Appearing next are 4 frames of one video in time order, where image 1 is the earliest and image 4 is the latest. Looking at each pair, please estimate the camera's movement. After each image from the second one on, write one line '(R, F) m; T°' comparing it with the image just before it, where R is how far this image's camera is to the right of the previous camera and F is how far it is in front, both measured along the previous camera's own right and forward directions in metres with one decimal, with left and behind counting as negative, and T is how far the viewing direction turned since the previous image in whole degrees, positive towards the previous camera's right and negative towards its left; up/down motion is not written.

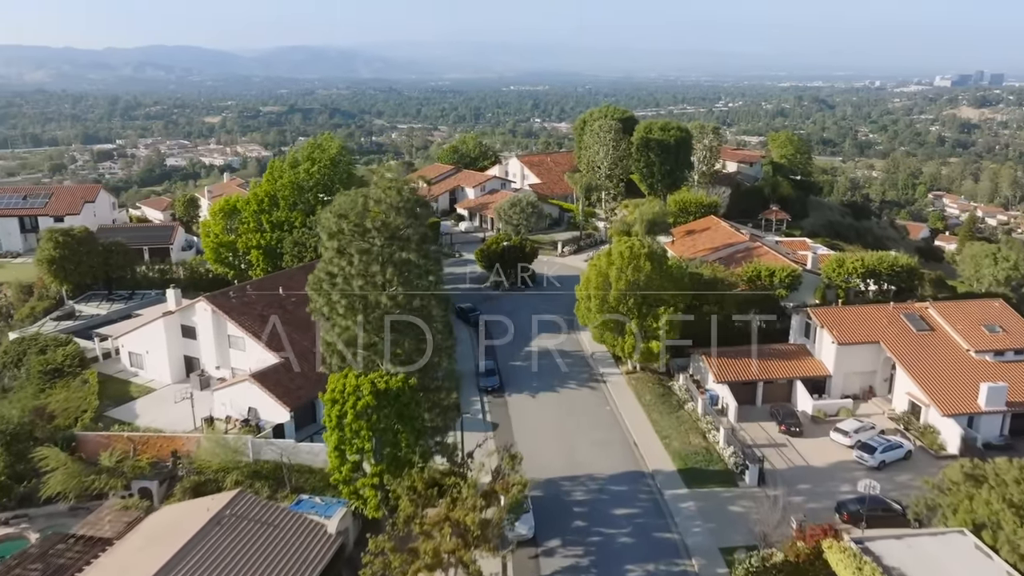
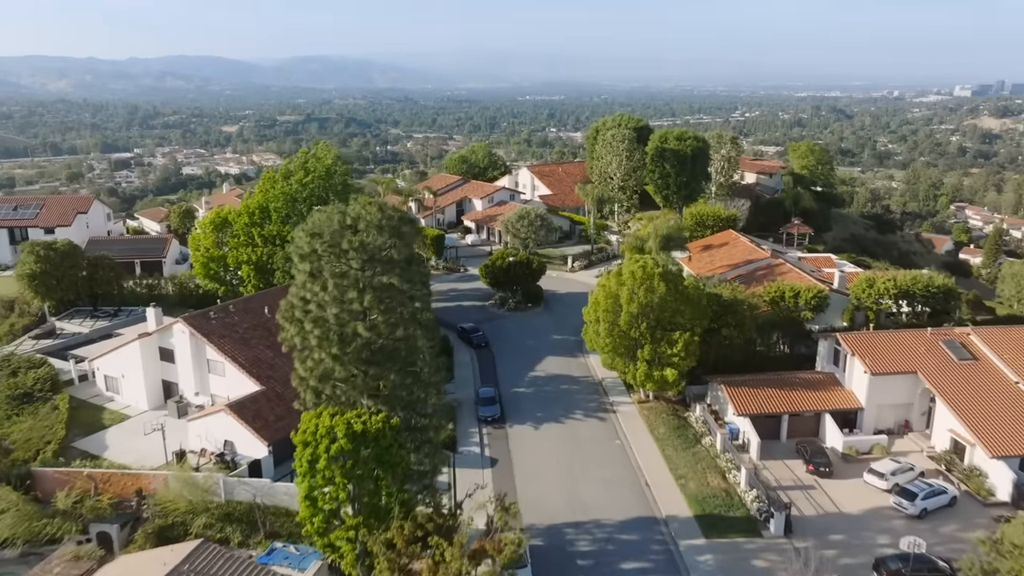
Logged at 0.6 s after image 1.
(+0.4, +2.3) m; -1°
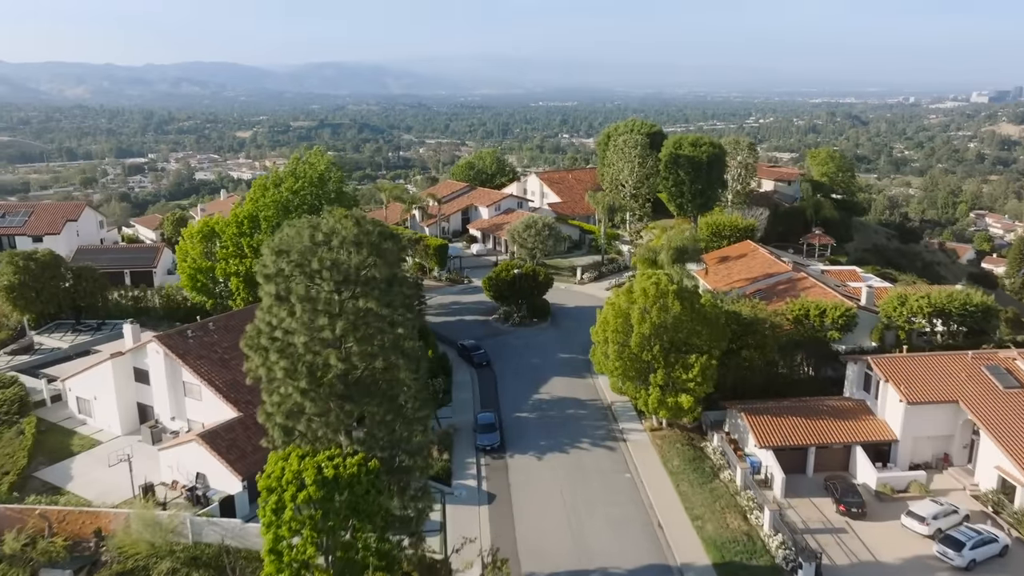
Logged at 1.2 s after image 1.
(+0.4, +2.2) m; -1°
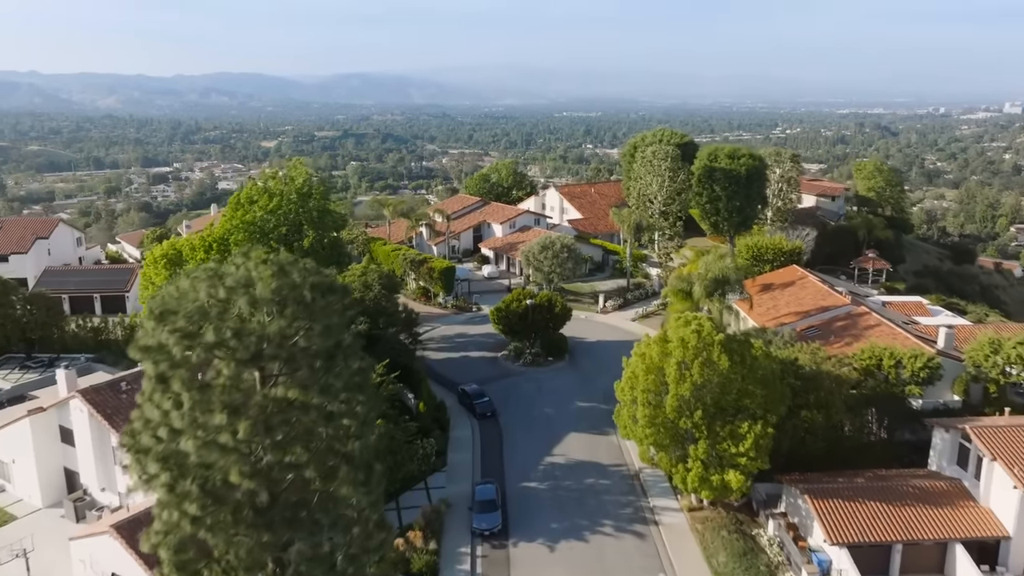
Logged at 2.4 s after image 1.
(+0.5, +5.0) m; -2°
